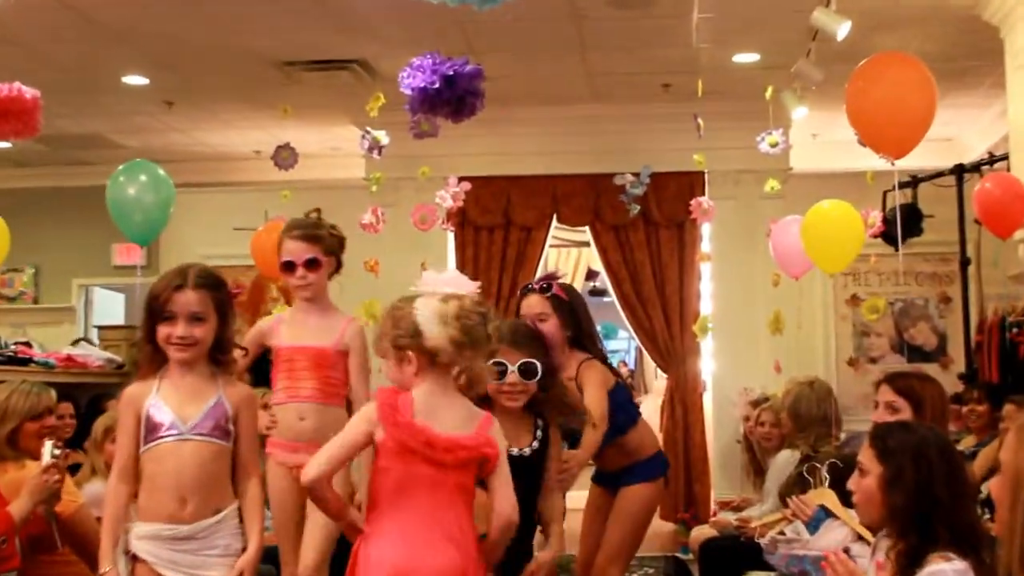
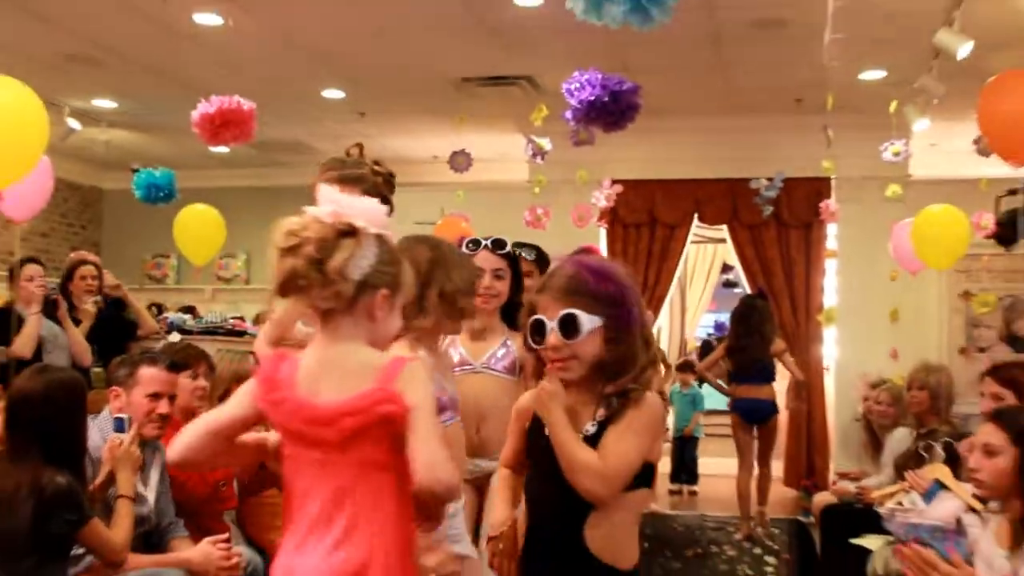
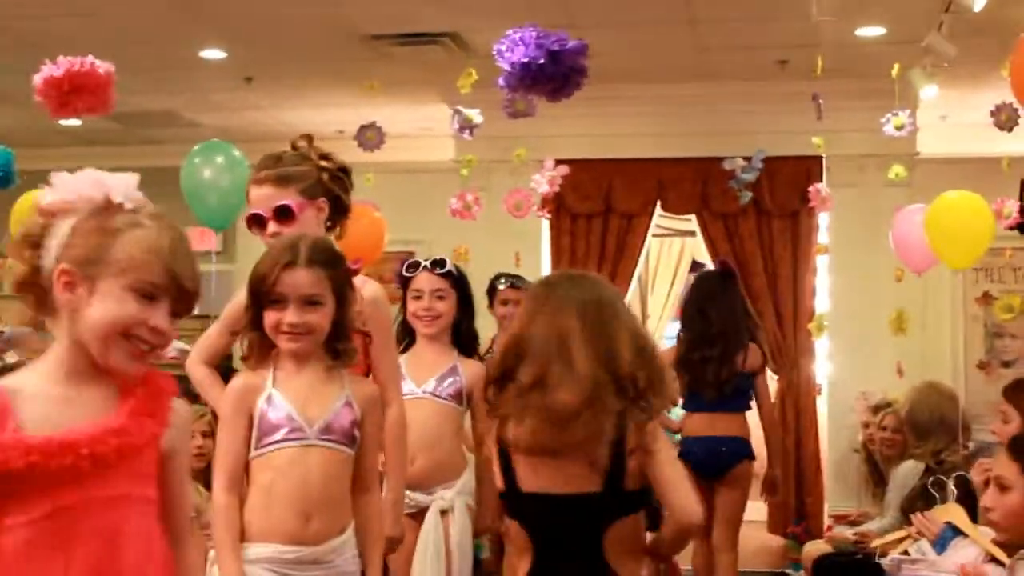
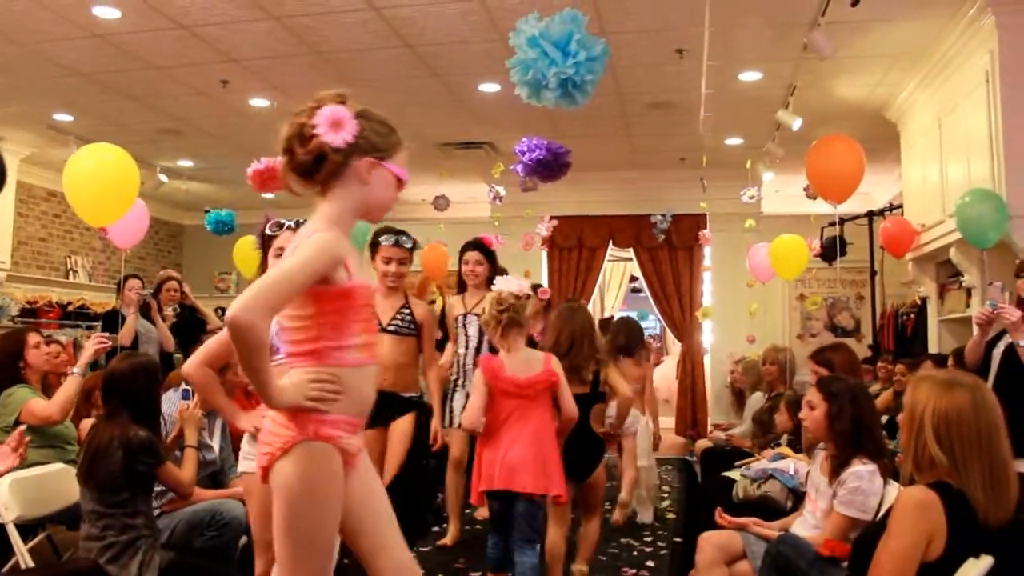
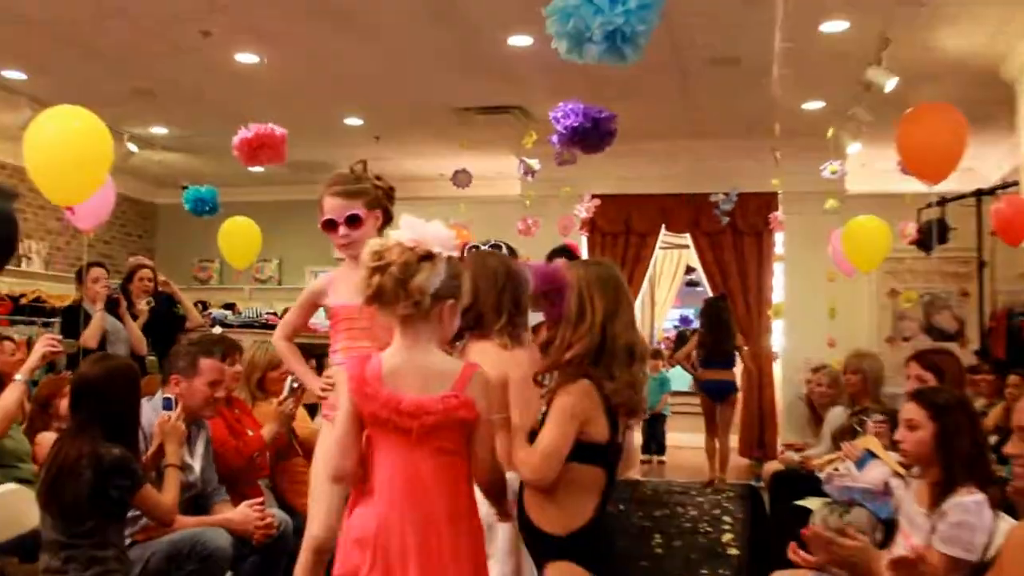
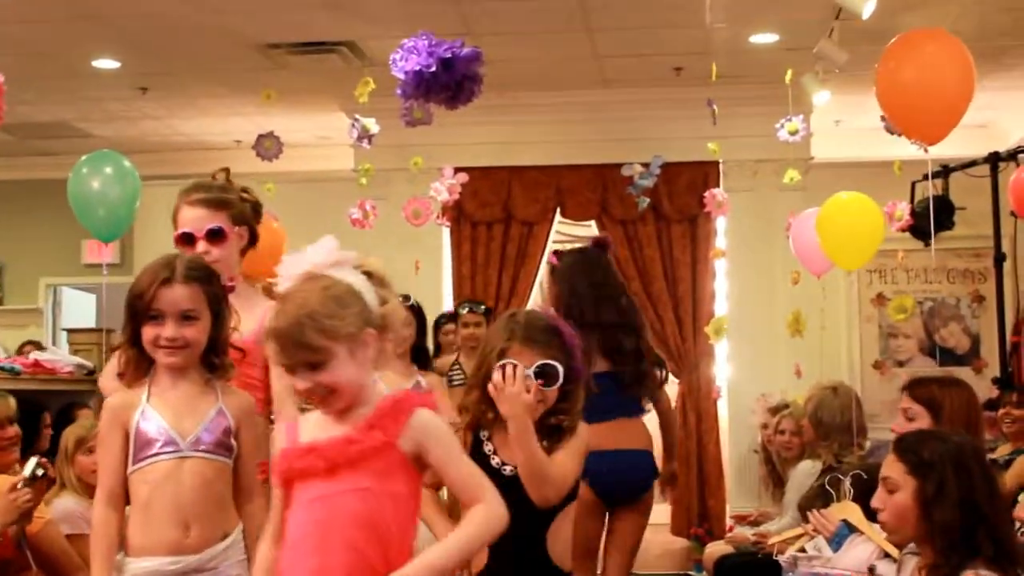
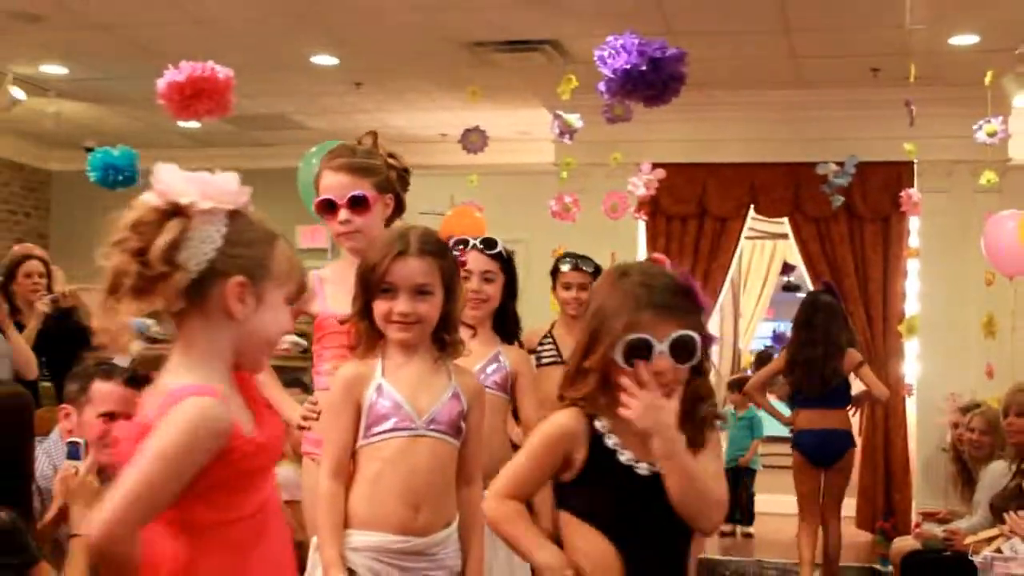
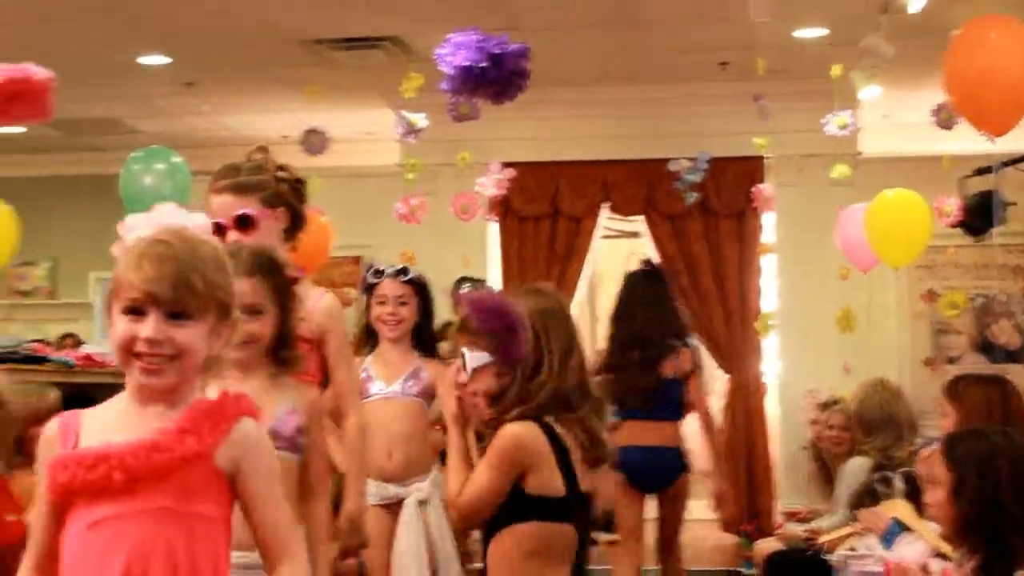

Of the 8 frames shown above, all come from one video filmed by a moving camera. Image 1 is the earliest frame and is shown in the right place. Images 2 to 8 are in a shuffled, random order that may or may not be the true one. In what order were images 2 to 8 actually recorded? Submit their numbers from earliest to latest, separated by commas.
6, 8, 3, 7, 2, 5, 4
